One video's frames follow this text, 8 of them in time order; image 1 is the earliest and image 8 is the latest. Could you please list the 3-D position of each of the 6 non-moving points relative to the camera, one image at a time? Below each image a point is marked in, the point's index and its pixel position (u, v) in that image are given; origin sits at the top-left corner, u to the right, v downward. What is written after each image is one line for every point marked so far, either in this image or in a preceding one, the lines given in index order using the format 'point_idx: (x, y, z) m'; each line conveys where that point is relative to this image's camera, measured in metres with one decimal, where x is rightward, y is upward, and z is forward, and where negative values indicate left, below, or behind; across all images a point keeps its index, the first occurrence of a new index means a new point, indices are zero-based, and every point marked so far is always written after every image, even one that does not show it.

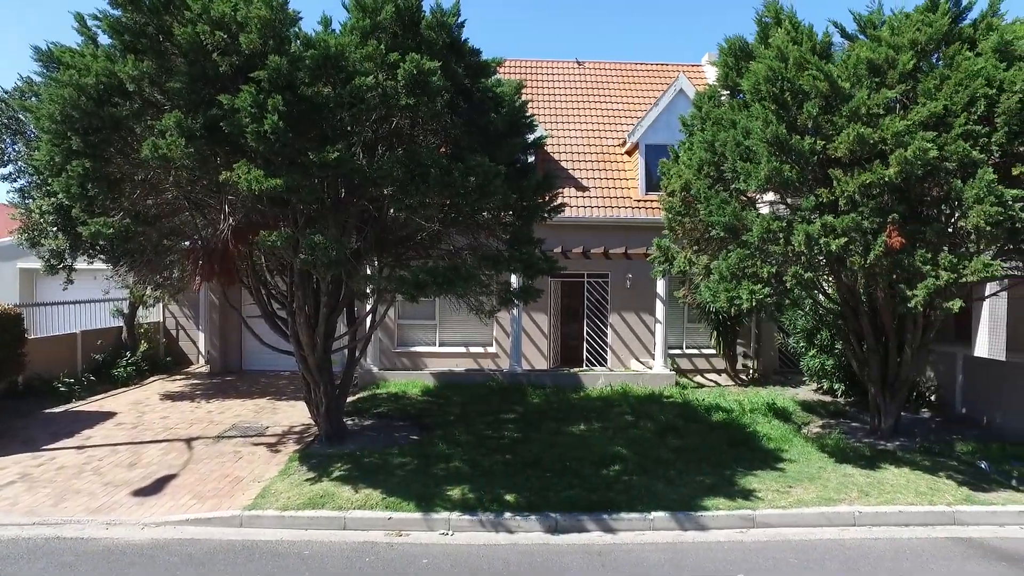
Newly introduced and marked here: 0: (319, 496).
0: (-2.0, -2.2, +6.8) m
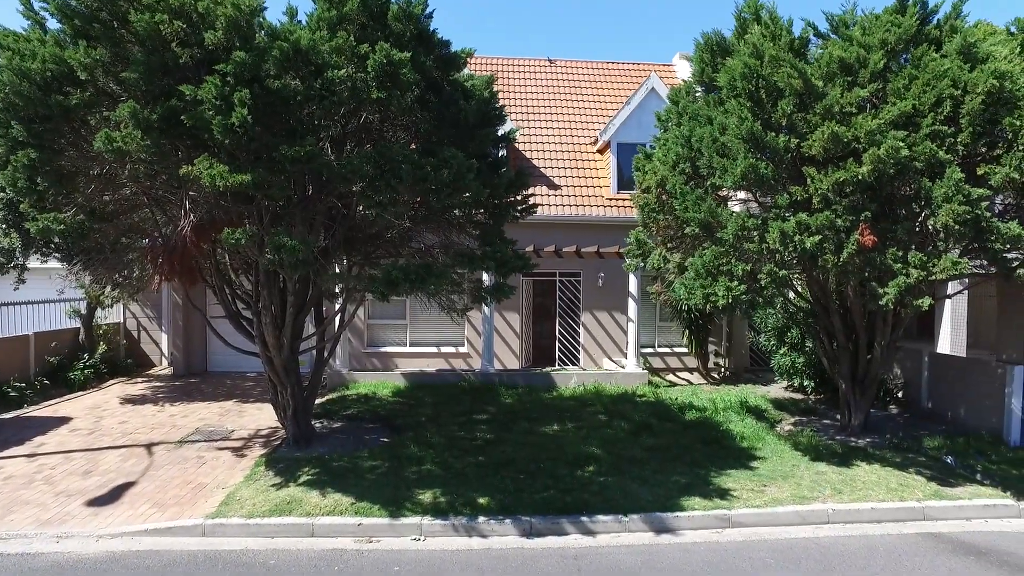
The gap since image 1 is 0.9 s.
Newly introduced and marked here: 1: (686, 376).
0: (-2.3, -2.2, +6.5) m
1: (+3.7, -1.9, +14.1) m
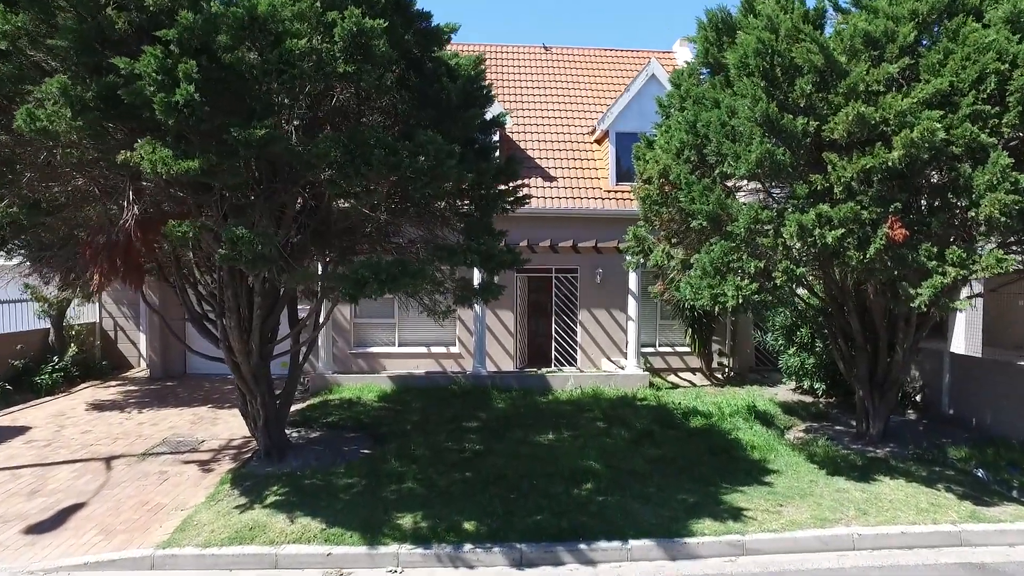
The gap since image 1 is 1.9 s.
0: (-2.4, -2.2, +5.9) m
1: (+3.6, -1.8, +13.4) m
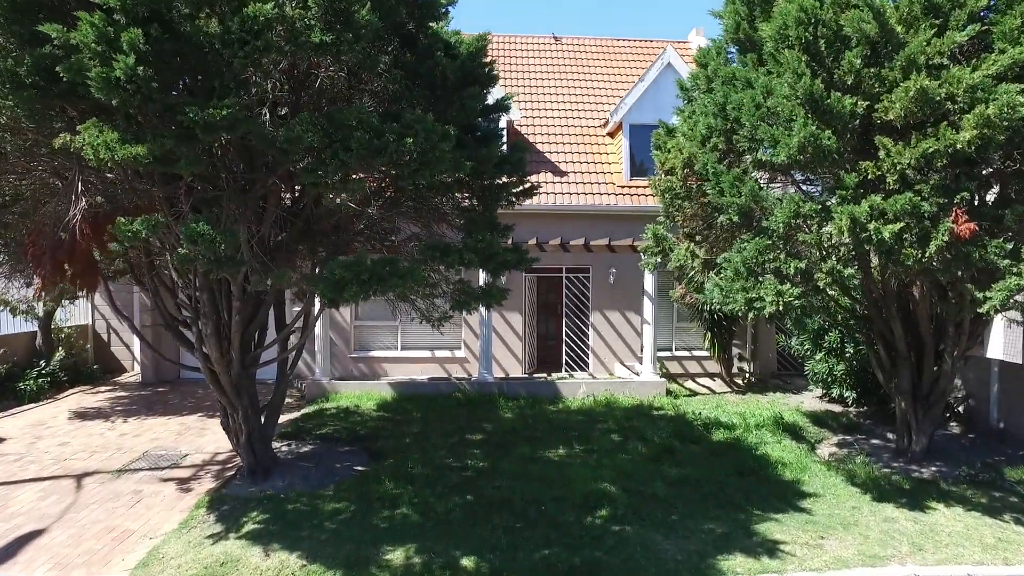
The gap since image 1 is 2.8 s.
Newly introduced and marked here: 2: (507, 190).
0: (-2.3, -2.2, +5.2) m
1: (+3.8, -1.8, +12.7) m
2: (0.0, +0.9, +6.3) m
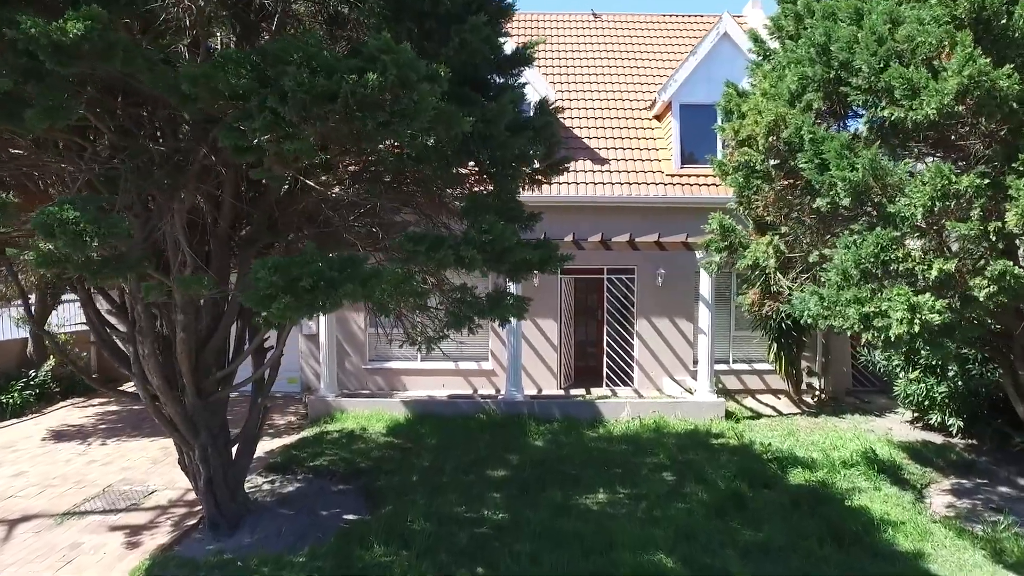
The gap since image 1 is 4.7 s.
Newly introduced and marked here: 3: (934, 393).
0: (-2.2, -2.2, +3.8) m
1: (+4.3, -1.9, +10.9) m
2: (+0.1, +0.9, +4.7) m
3: (+5.5, -1.4, +8.4) m
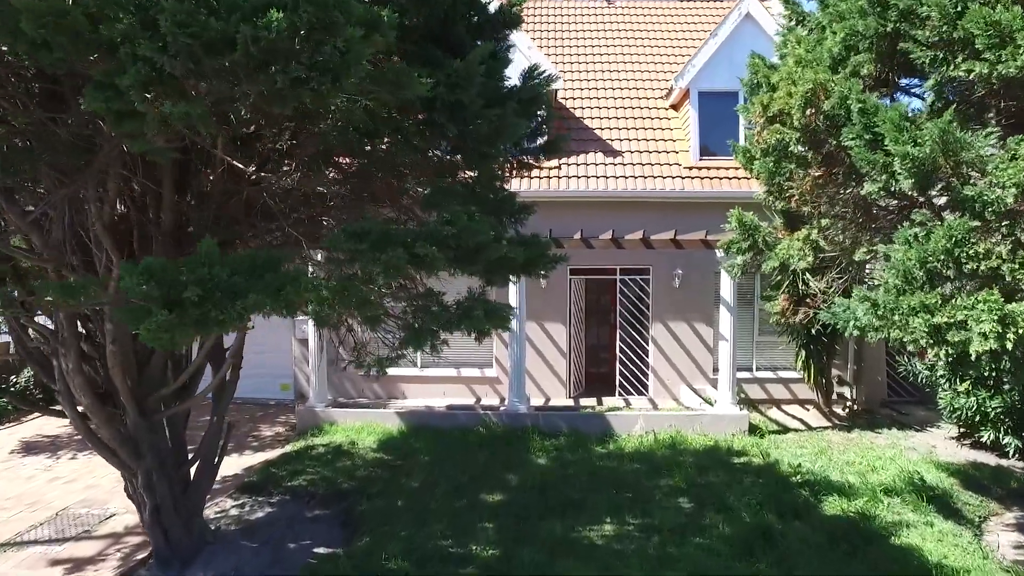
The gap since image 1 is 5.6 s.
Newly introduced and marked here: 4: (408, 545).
0: (-2.4, -2.3, +3.1) m
1: (+4.4, -1.9, +10.0) m
2: (0.0, +0.9, +3.9) m
3: (+5.5, -1.4, +7.4) m
4: (-0.9, -2.1, +5.5) m
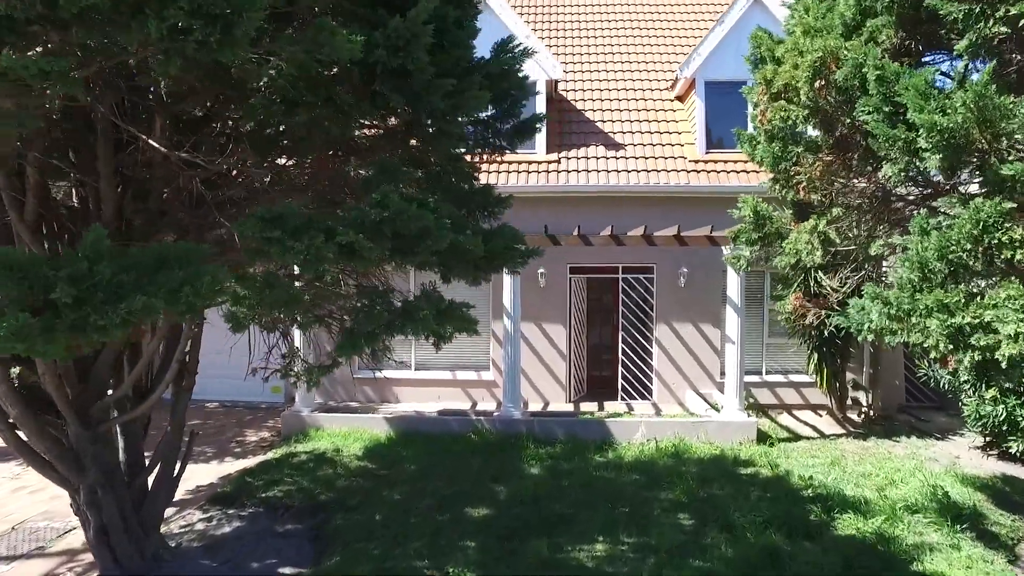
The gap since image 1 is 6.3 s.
0: (-2.5, -2.3, +2.6) m
1: (+4.3, -1.9, +9.4) m
2: (-0.1, +0.9, +3.5) m
3: (+5.4, -1.4, +6.9) m
4: (-1.0, -2.1, +5.1) m
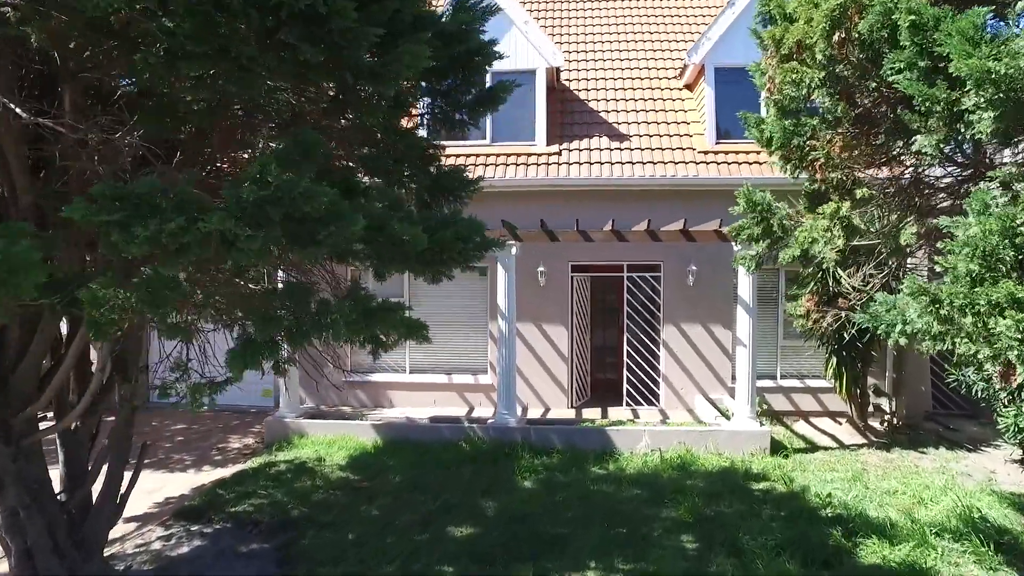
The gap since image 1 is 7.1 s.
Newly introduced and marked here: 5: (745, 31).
0: (-2.7, -2.2, +2.2) m
1: (+4.3, -1.9, +8.8) m
2: (-0.3, +0.9, +3.0) m
3: (+5.3, -1.4, +6.2) m
4: (-1.2, -2.1, +4.5) m
5: (+3.4, +3.6, +9.1) m
